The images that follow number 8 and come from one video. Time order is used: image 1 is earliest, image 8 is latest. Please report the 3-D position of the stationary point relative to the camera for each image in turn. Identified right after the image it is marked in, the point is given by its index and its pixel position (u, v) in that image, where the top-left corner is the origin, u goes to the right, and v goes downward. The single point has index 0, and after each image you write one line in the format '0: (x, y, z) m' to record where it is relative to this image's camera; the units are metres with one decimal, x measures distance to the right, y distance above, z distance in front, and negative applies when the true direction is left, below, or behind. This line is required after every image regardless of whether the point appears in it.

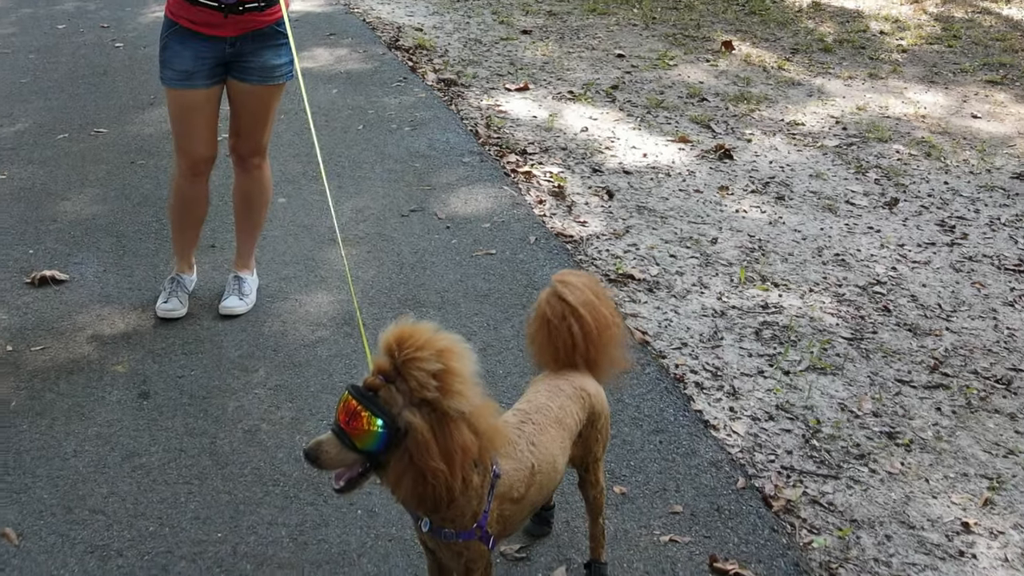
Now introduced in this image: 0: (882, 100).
0: (+2.4, +1.2, +4.3) m
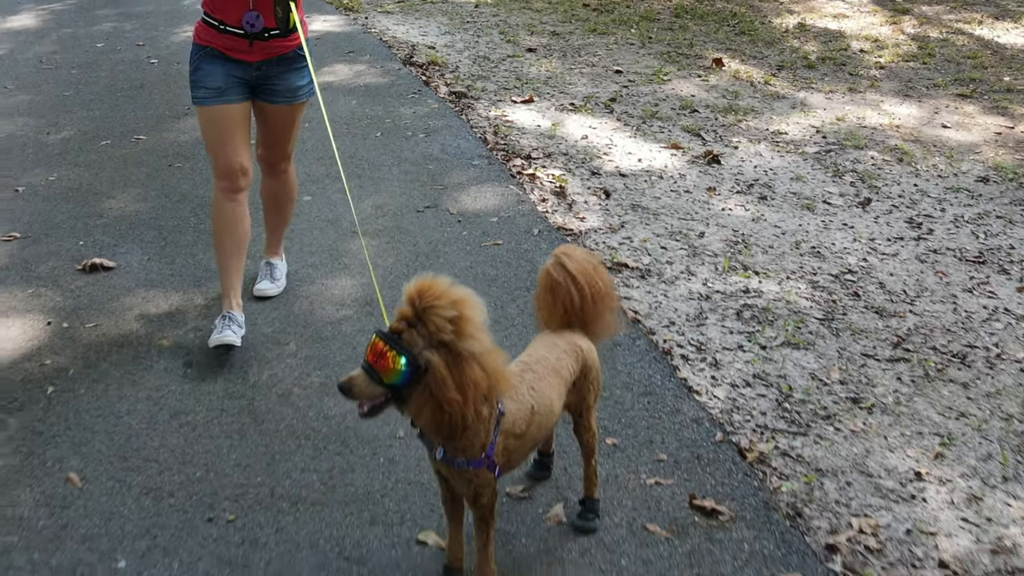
0: (+2.4, +1.2, +4.7) m
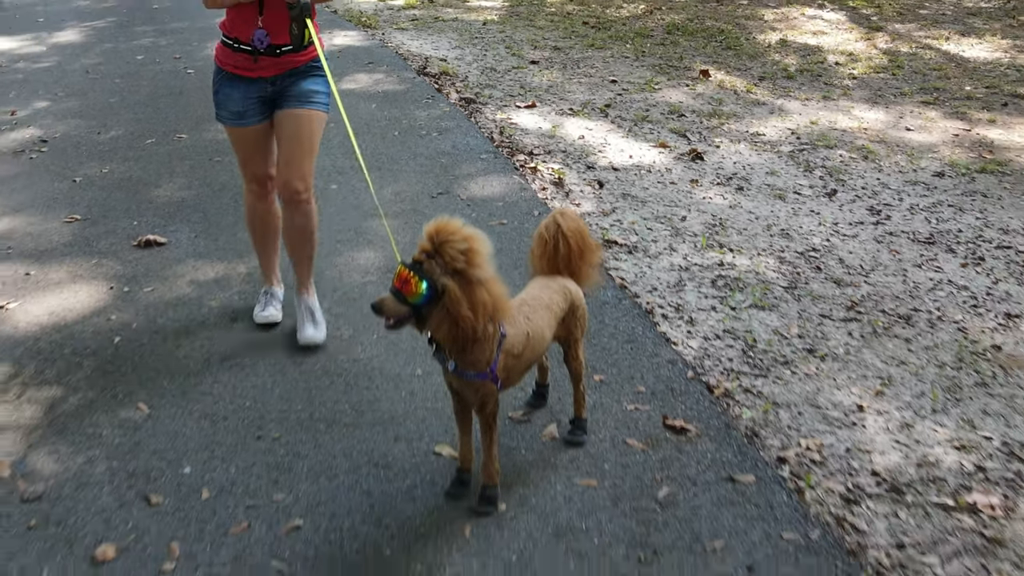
0: (+2.5, +1.3, +5.1) m
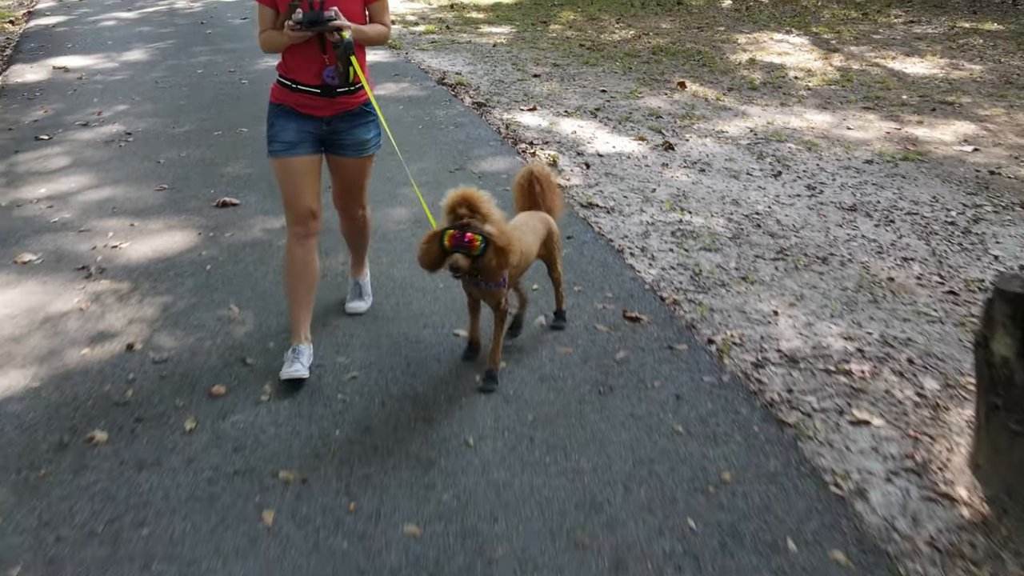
0: (+2.5, +1.5, +6.1) m
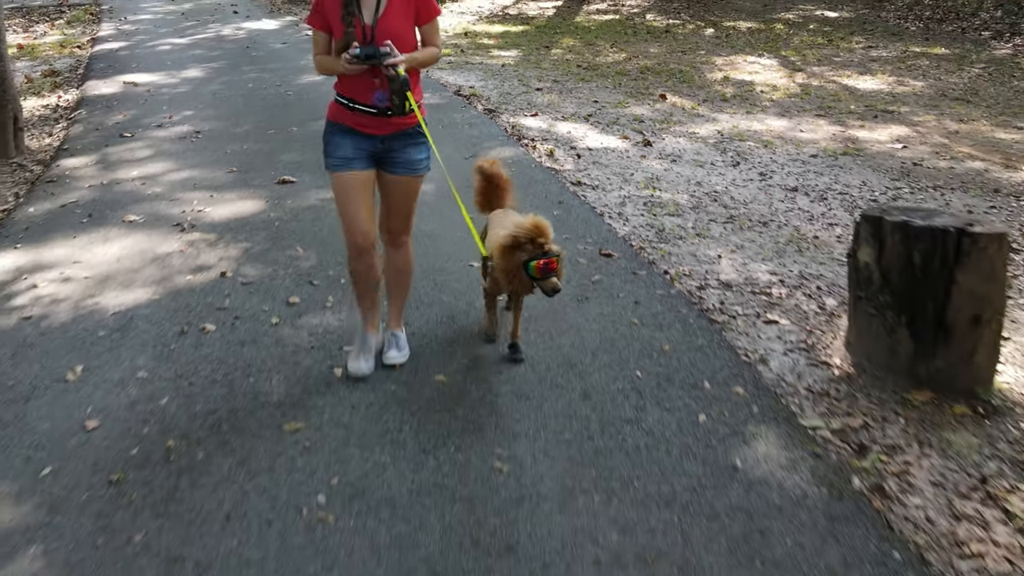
0: (+2.6, +1.8, +7.2) m
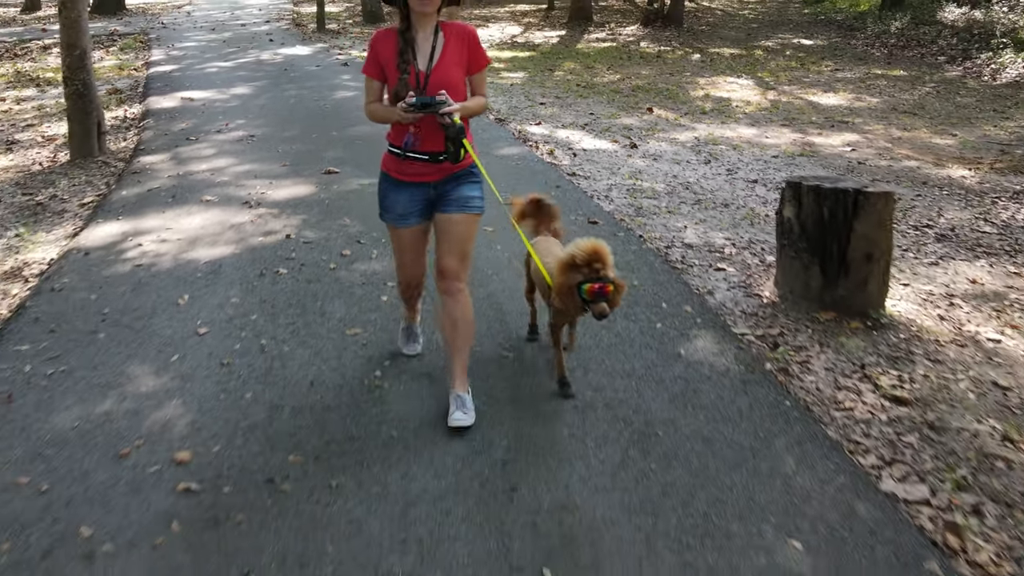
0: (+2.7, +2.0, +8.4) m
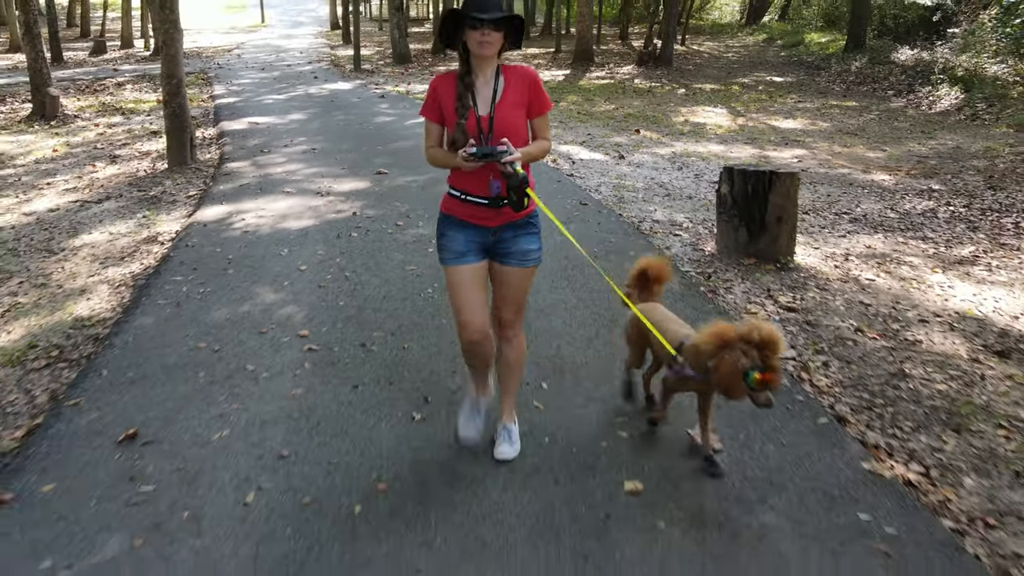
0: (+2.8, +2.2, +10.2) m
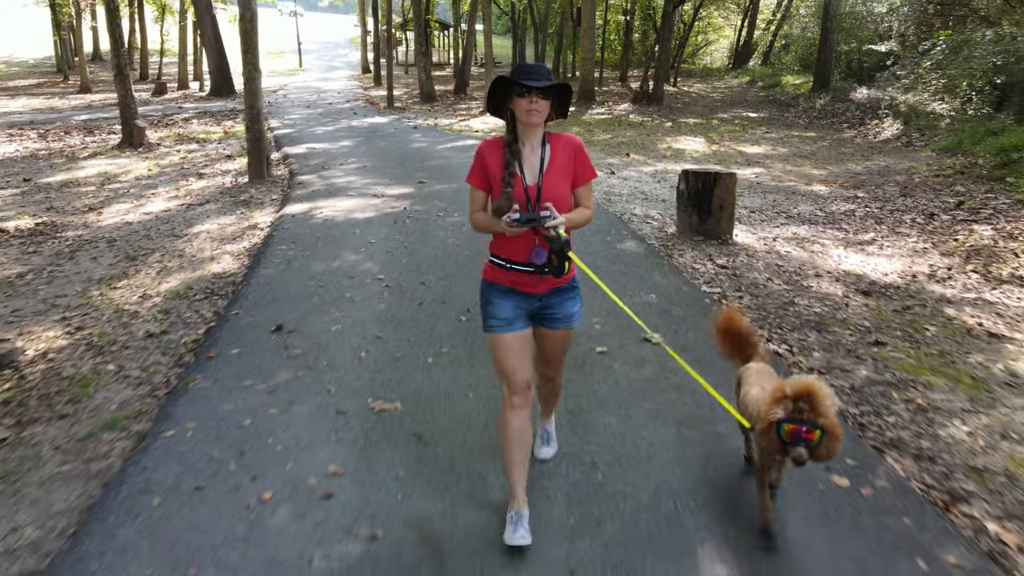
0: (+3.1, +2.3, +12.6) m
